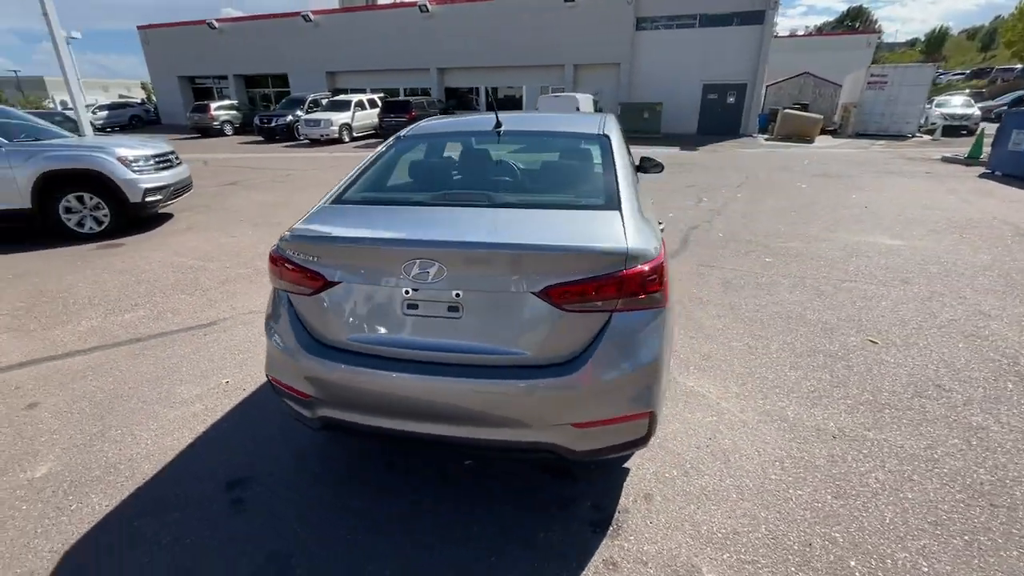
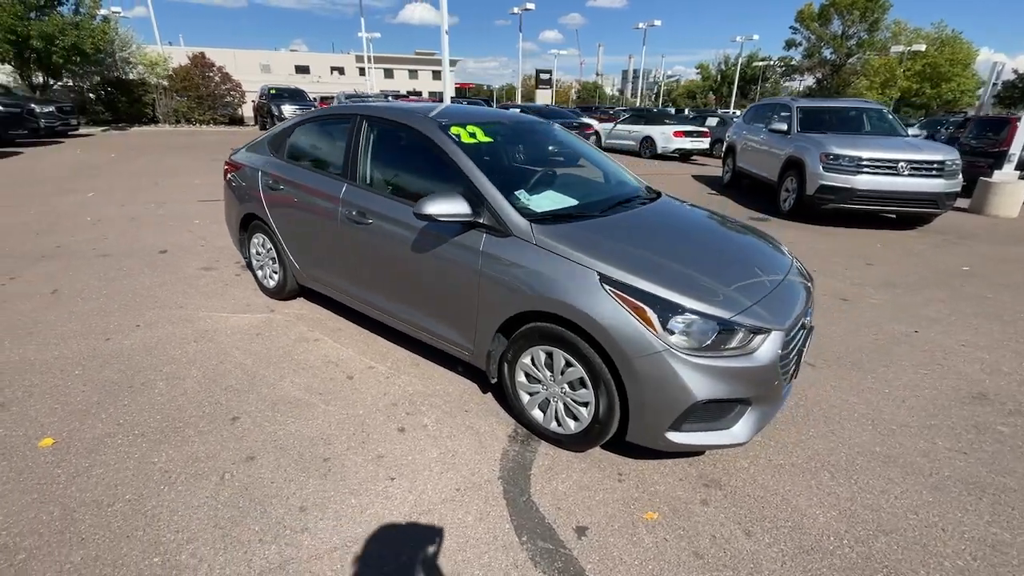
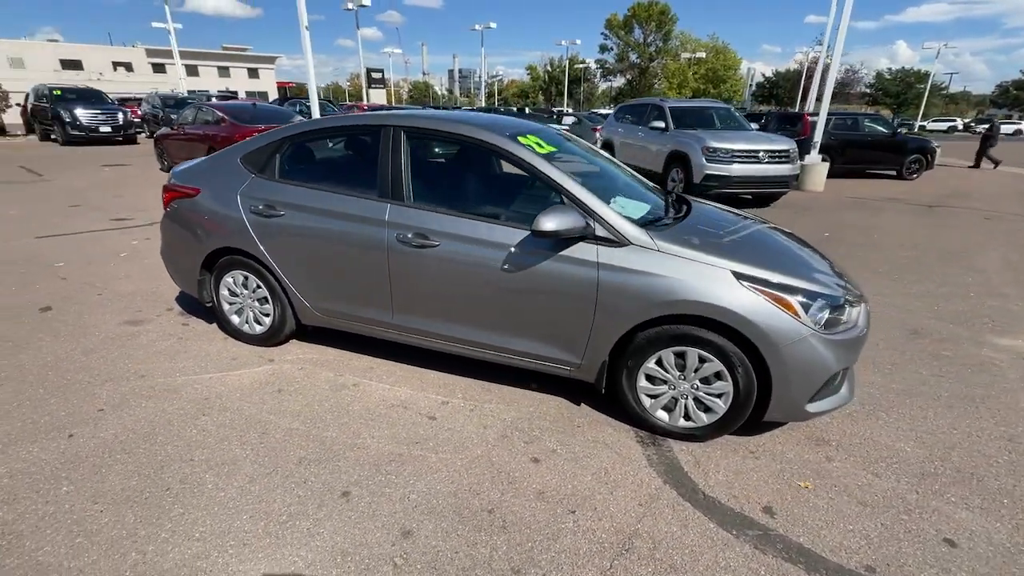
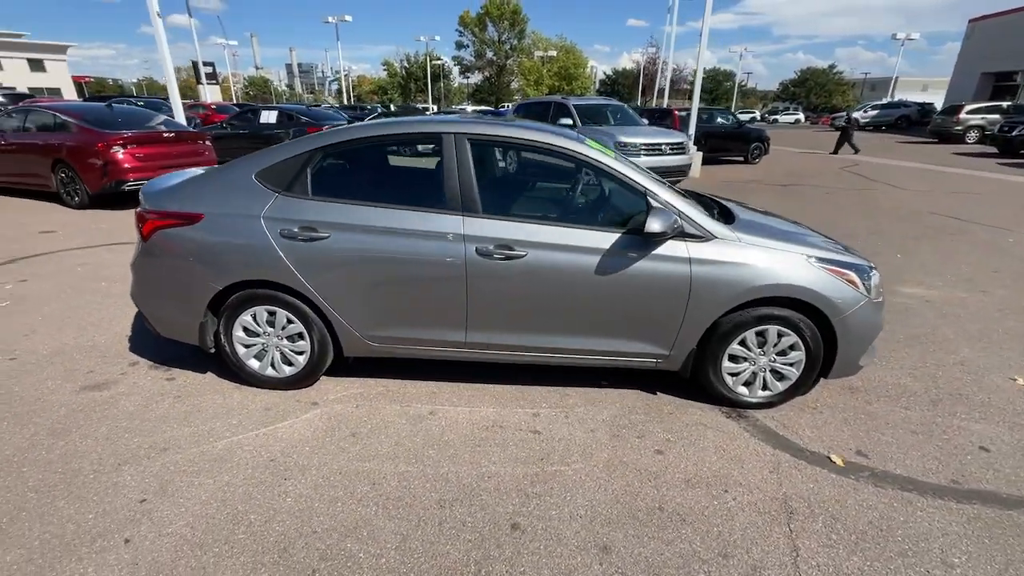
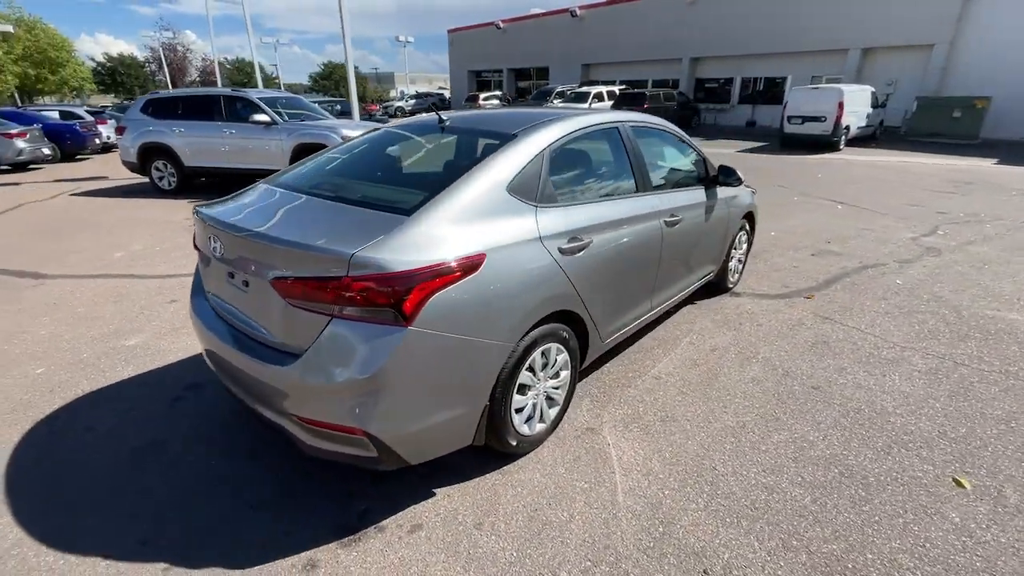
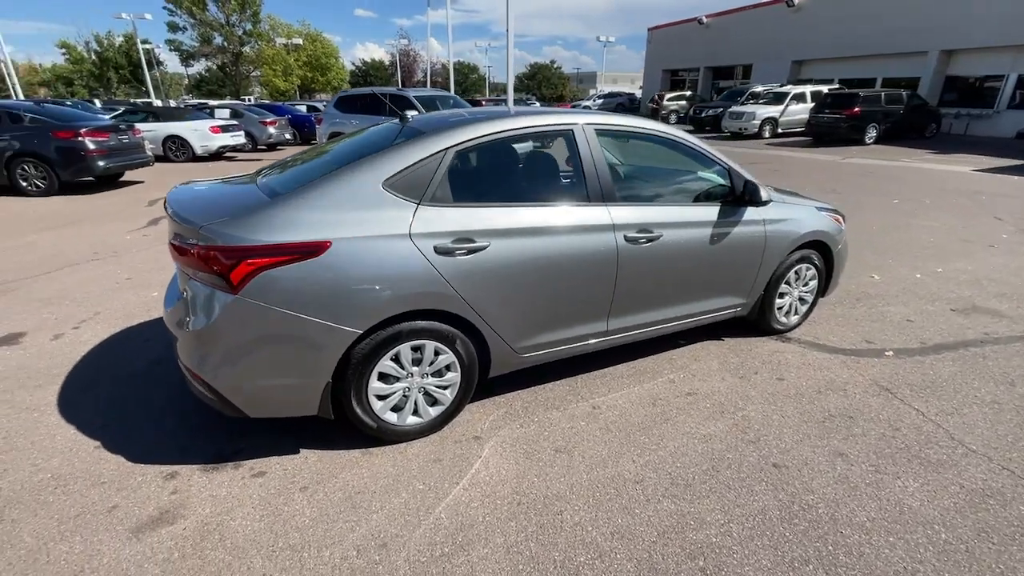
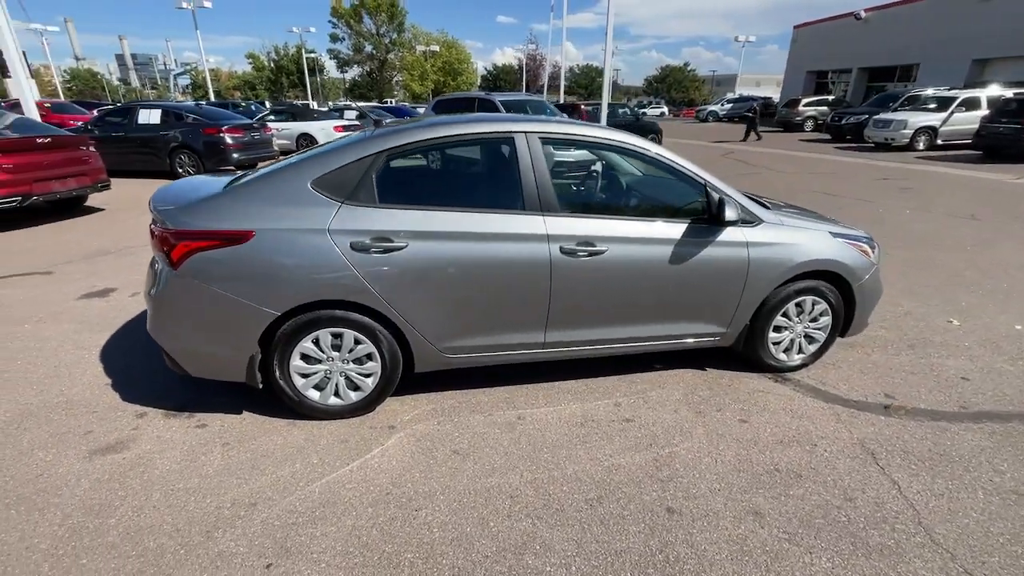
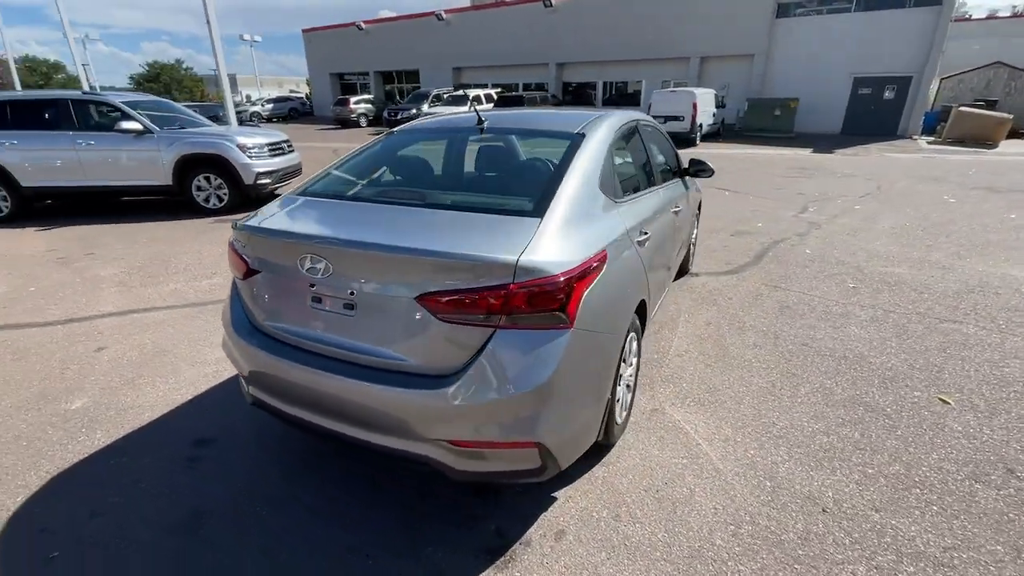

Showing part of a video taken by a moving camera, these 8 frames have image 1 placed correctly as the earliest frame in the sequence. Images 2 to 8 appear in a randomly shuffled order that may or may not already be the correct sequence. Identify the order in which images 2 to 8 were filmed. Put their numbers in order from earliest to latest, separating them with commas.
8, 5, 6, 7, 4, 3, 2
